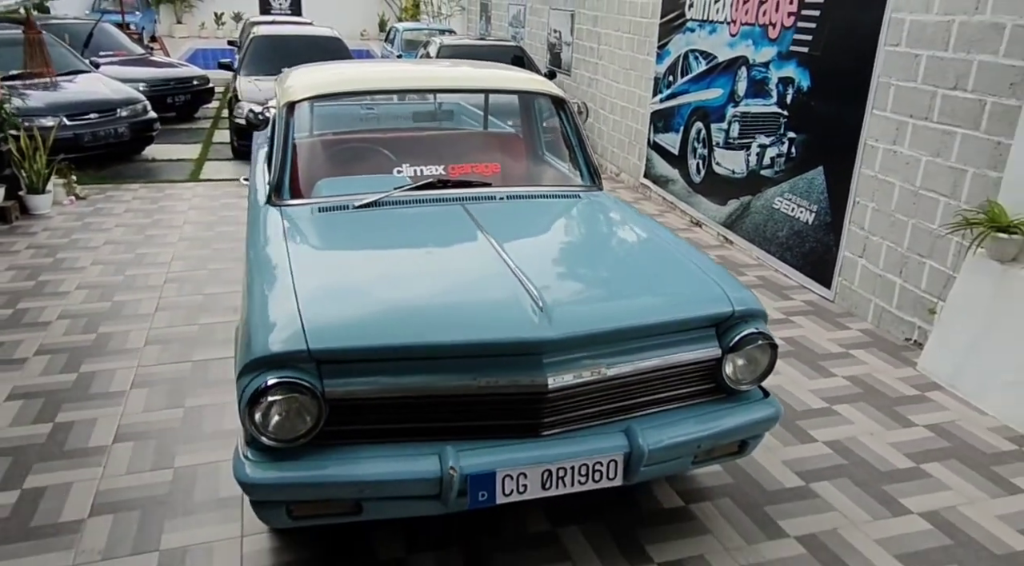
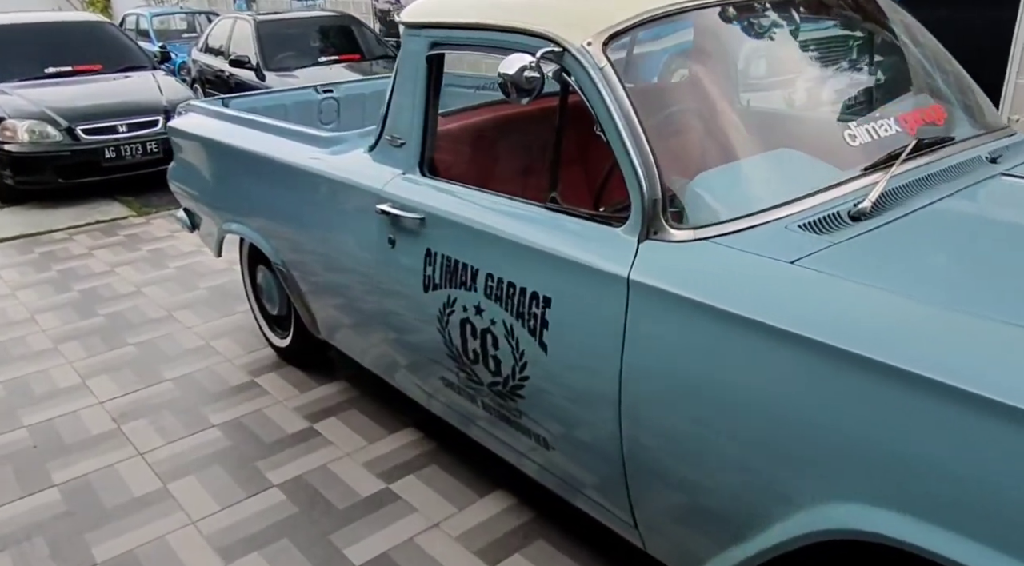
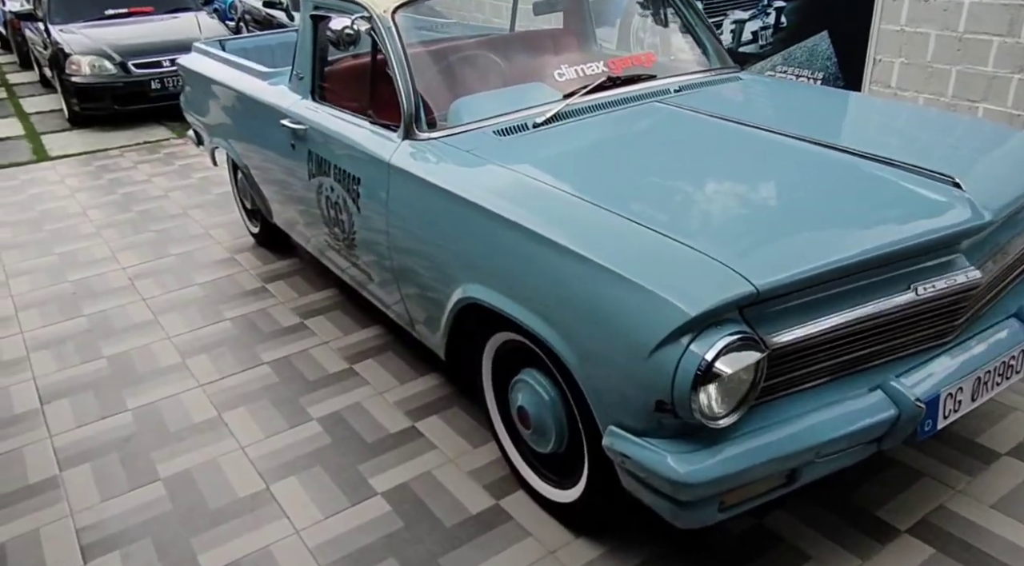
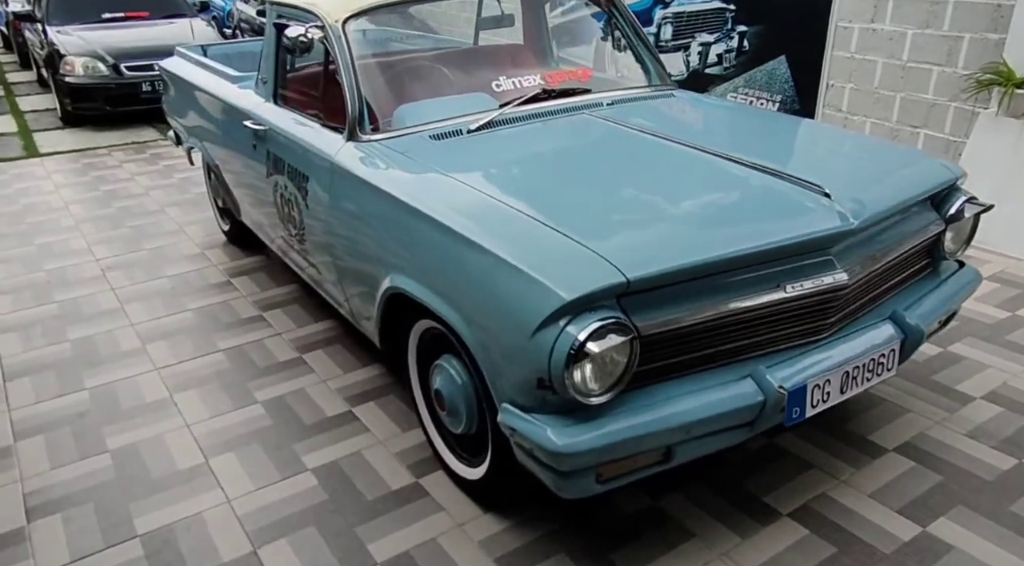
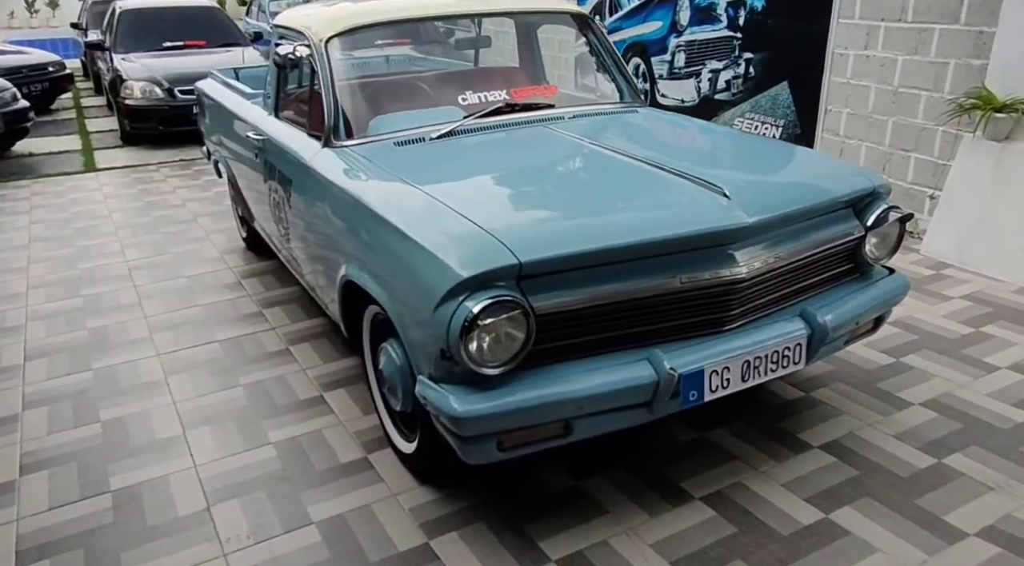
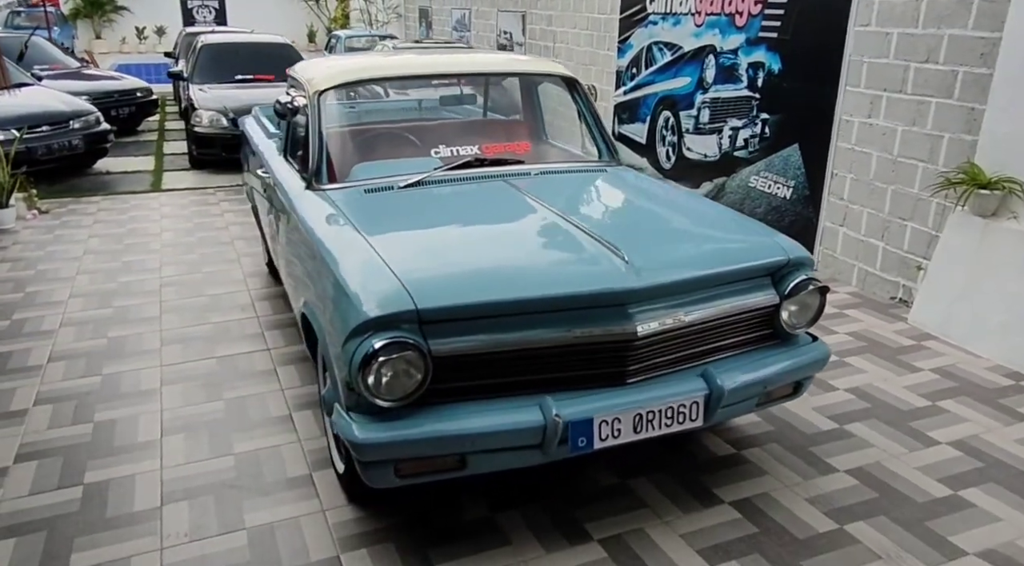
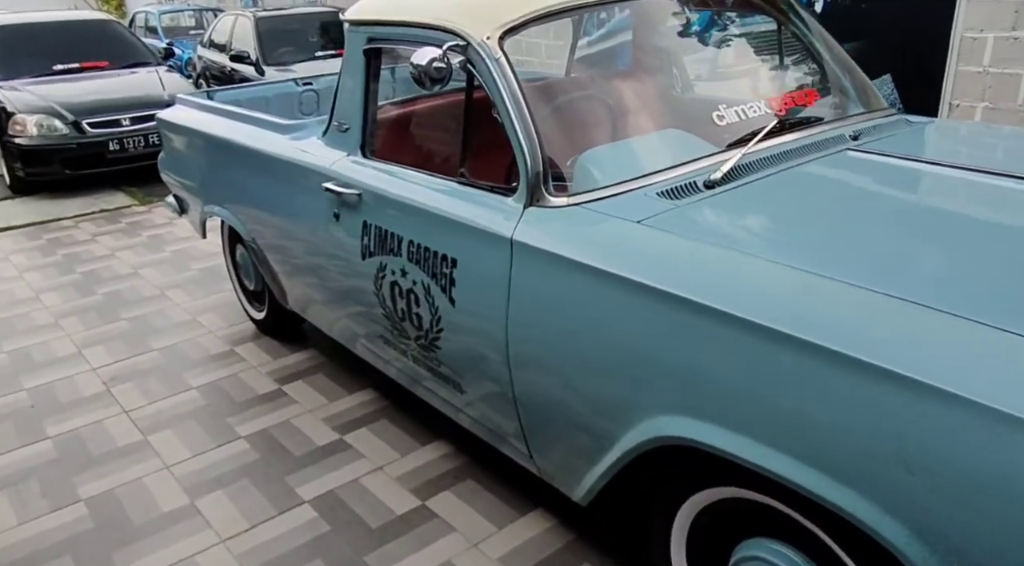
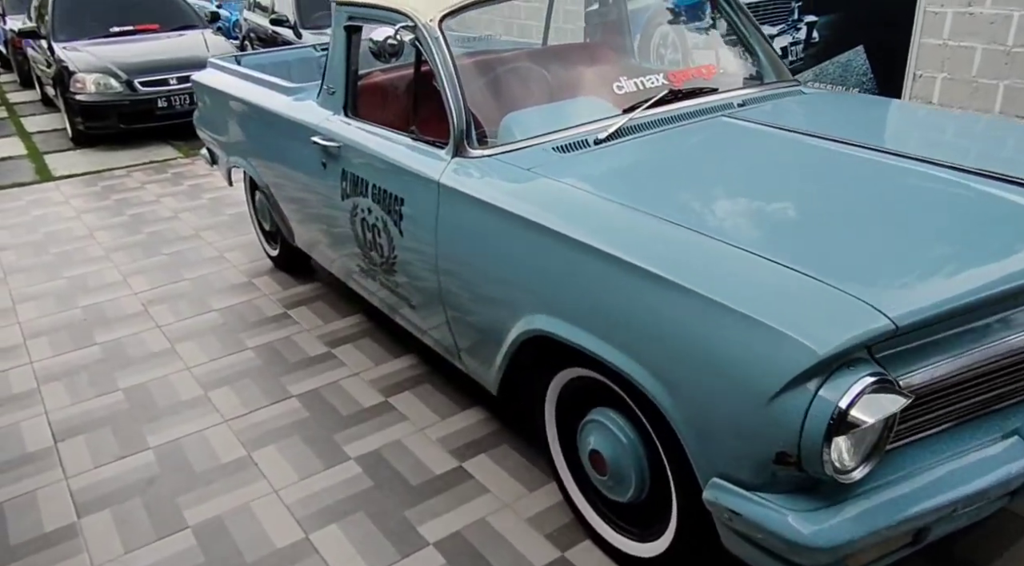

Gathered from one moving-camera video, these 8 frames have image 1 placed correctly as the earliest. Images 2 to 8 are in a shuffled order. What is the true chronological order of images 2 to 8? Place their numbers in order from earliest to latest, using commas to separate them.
6, 5, 4, 3, 8, 7, 2
